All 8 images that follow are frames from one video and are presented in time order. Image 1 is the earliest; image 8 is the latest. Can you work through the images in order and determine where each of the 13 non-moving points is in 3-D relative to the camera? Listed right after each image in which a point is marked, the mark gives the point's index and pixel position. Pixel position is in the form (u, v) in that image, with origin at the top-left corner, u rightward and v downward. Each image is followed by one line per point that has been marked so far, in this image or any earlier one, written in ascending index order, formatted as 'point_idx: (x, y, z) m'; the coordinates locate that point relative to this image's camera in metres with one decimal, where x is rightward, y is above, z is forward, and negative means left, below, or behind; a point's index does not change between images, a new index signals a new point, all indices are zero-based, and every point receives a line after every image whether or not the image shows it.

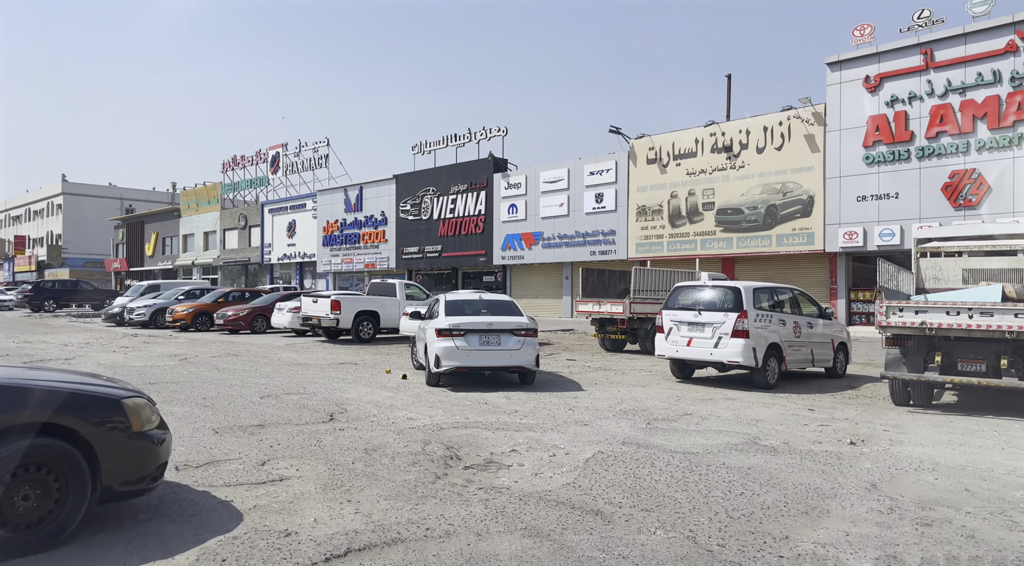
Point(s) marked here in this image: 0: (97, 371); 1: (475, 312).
0: (-8.0, -1.7, +13.3) m
1: (-0.6, -0.5, +11.3) m
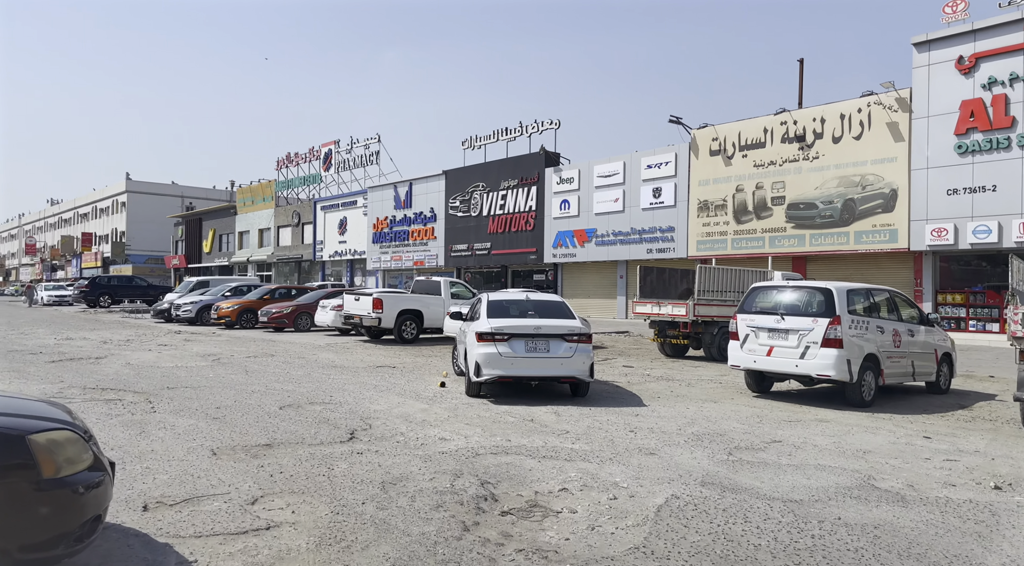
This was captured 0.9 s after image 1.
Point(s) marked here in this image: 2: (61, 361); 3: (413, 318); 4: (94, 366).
0: (-7.1, -1.6, +12.5) m
1: (+0.1, -0.4, +9.9) m
2: (-9.3, -1.6, +14.2) m
3: (-2.8, -1.0, +19.2) m
4: (-8.0, -1.6, +13.2) m
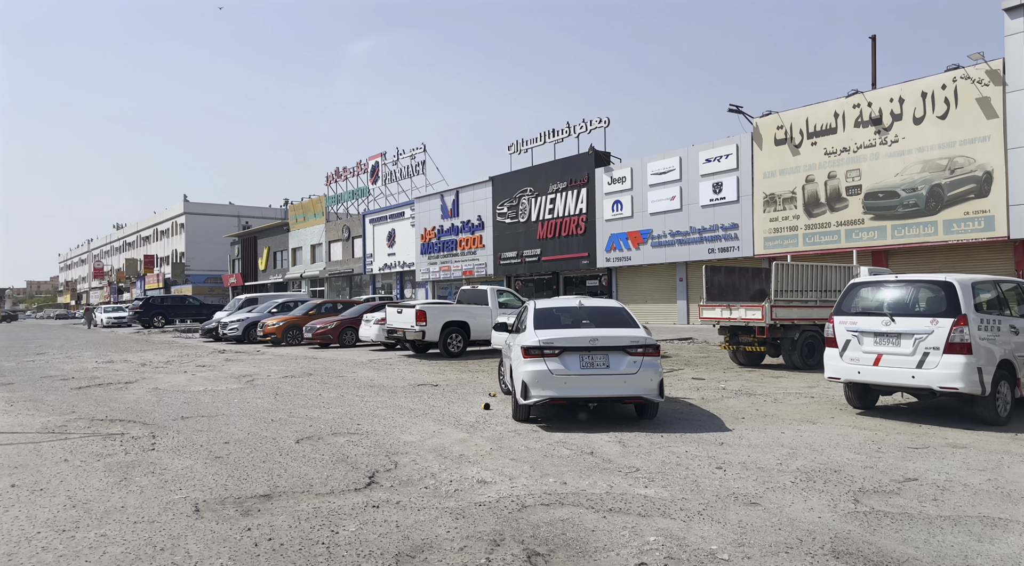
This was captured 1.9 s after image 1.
0: (-6.2, -1.9, +11.6) m
1: (+0.8, -0.5, +8.5) m
2: (-8.3, -2.0, +13.4) m
3: (-1.4, -1.2, +18.0) m
4: (-7.0, -2.0, +12.3) m
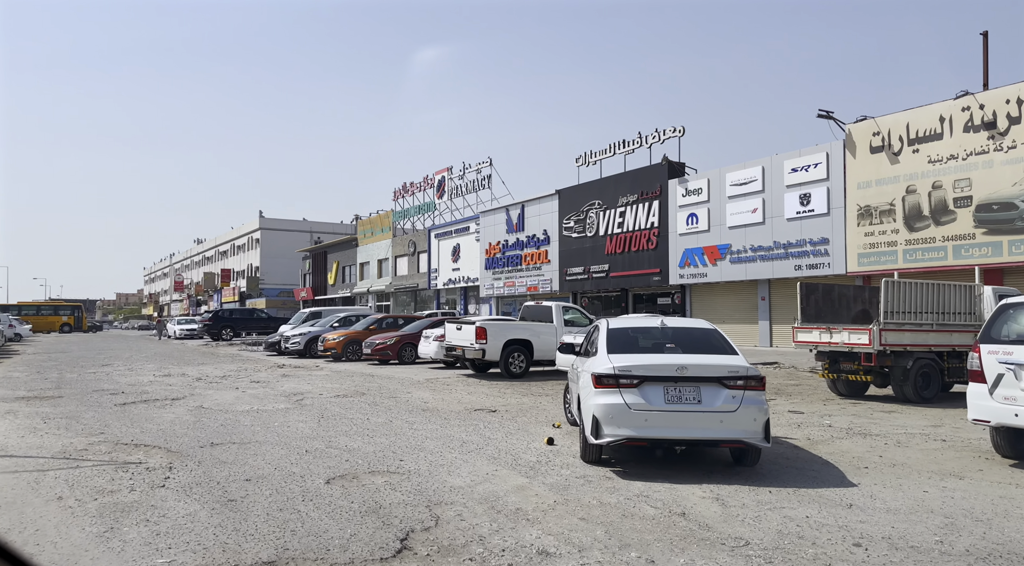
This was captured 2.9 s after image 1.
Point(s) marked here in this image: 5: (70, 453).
0: (-5.2, -2.1, +10.8) m
1: (+1.5, -0.7, +7.1) m
2: (-7.1, -2.2, +12.8) m
3: (+0.2, -1.6, +16.7) m
4: (-5.9, -2.2, +11.6) m
5: (-4.8, -1.9, +7.5) m
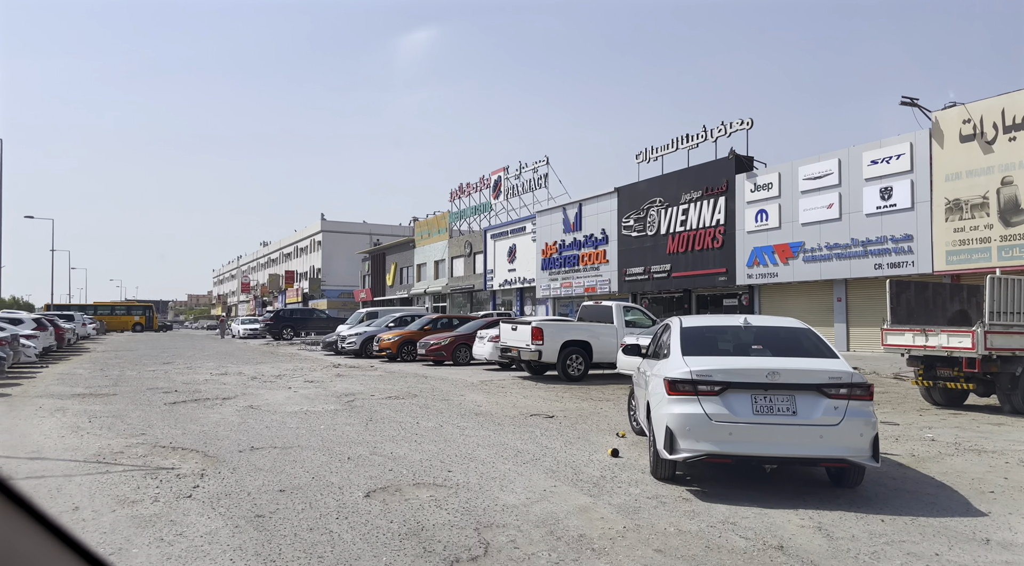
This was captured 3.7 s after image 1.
0: (-4.3, -2.0, +10.5) m
1: (+2.1, -0.6, +6.2) m
2: (-6.0, -2.2, +12.6) m
3: (+1.6, -1.6, +15.9) m
4: (-5.0, -2.1, +11.3) m
5: (-4.2, -1.8, +7.1) m
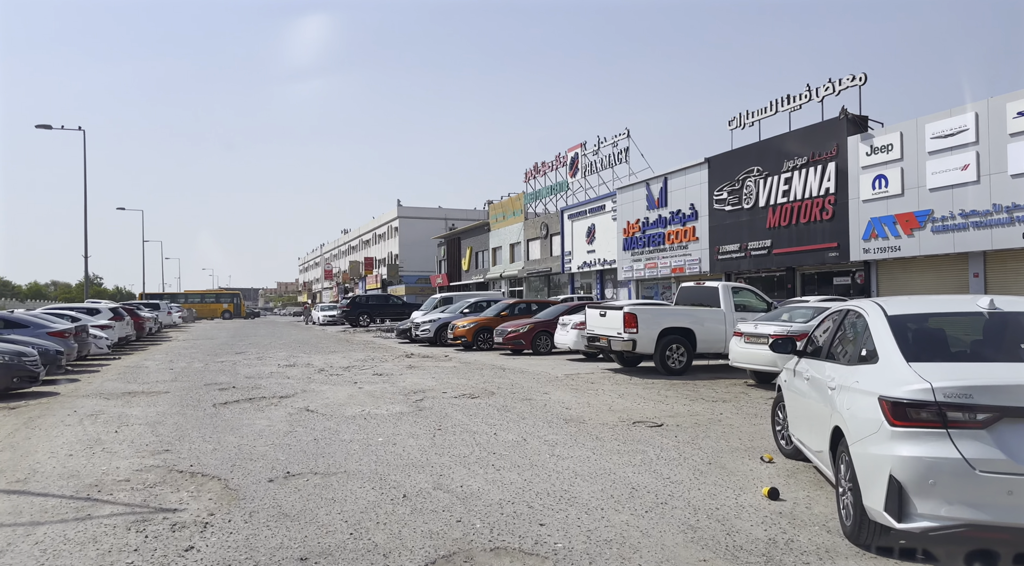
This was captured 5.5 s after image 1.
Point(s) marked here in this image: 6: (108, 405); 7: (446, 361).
0: (-3.1, -1.8, +8.9) m
1: (+2.8, -0.4, +4.0) m
2: (-4.5, -1.9, +11.2) m
3: (+3.4, -1.1, +13.7) m
4: (-3.6, -1.9, +9.8) m
5: (-3.4, -1.7, +5.6) m
6: (-6.2, -1.9, +10.6) m
7: (-1.9, -2.2, +19.3) m
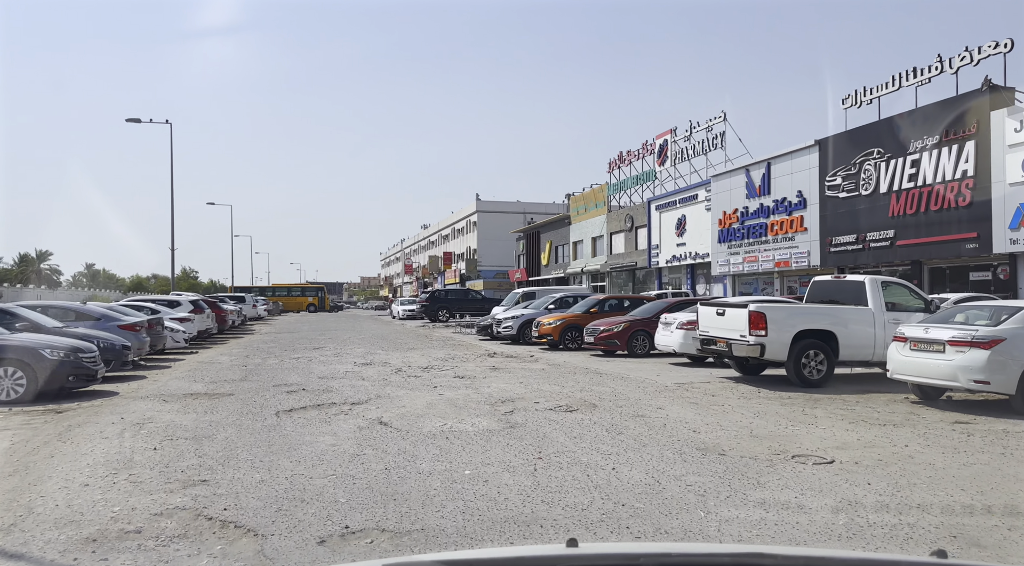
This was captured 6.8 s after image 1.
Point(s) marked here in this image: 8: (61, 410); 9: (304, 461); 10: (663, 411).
0: (-1.8, -1.7, +7.4) m
1: (+3.4, -0.3, +1.8) m
2: (-3.0, -1.8, +9.9) m
3: (+5.1, -1.0, +11.4) m
4: (-2.3, -1.8, +8.4) m
5: (-2.5, -1.6, +4.1) m
6: (-4.8, -1.7, +9.4) m
7: (+0.5, -2.0, +17.6) m
8: (-5.9, -1.7, +9.0) m
9: (-2.0, -1.7, +6.5) m
10: (+2.0, -1.7, +9.3) m
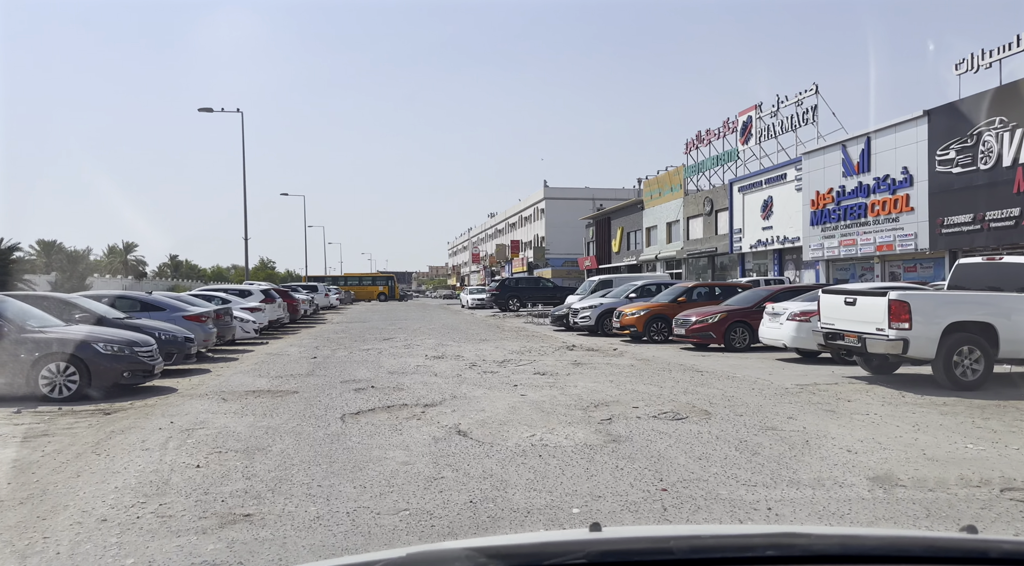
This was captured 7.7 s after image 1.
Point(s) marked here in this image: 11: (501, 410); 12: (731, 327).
0: (-0.9, -1.6, +6.2) m
1: (+3.8, -0.3, +0.1) m
2: (-1.8, -1.6, +8.7) m
3: (+6.4, -0.8, +9.5) m
4: (-1.2, -1.6, +7.2) m
5: (-1.8, -1.5, +3.0) m
6: (-3.6, -1.6, +8.4) m
7: (+2.5, -1.7, +16.1) m
8: (-4.8, -1.5, +8.2) m
9: (-1.1, -1.6, +5.3) m
10: (+3.2, -1.6, +7.7) m
11: (-0.1, -1.7, +8.9) m
12: (+5.1, -1.0, +15.9) m
